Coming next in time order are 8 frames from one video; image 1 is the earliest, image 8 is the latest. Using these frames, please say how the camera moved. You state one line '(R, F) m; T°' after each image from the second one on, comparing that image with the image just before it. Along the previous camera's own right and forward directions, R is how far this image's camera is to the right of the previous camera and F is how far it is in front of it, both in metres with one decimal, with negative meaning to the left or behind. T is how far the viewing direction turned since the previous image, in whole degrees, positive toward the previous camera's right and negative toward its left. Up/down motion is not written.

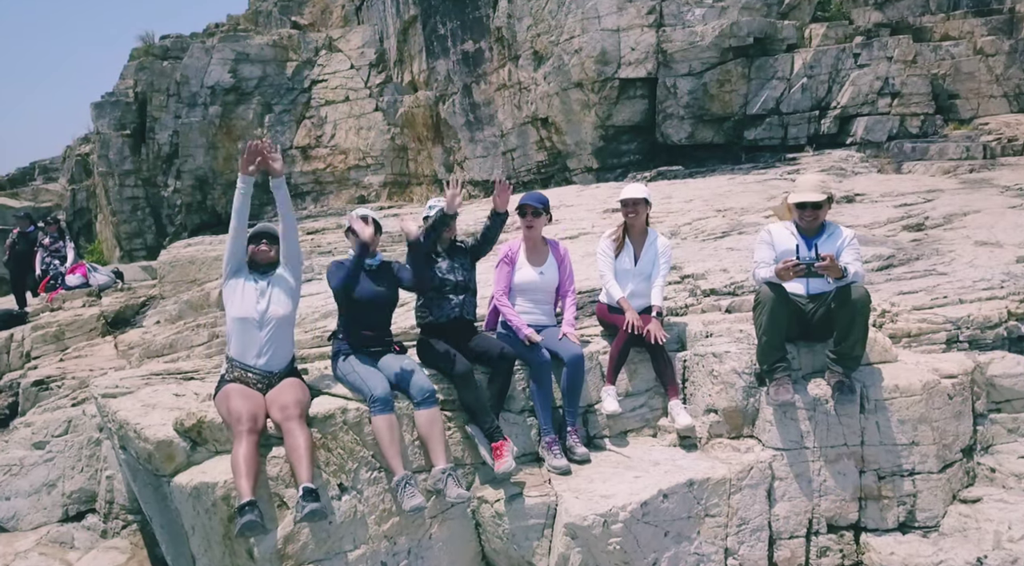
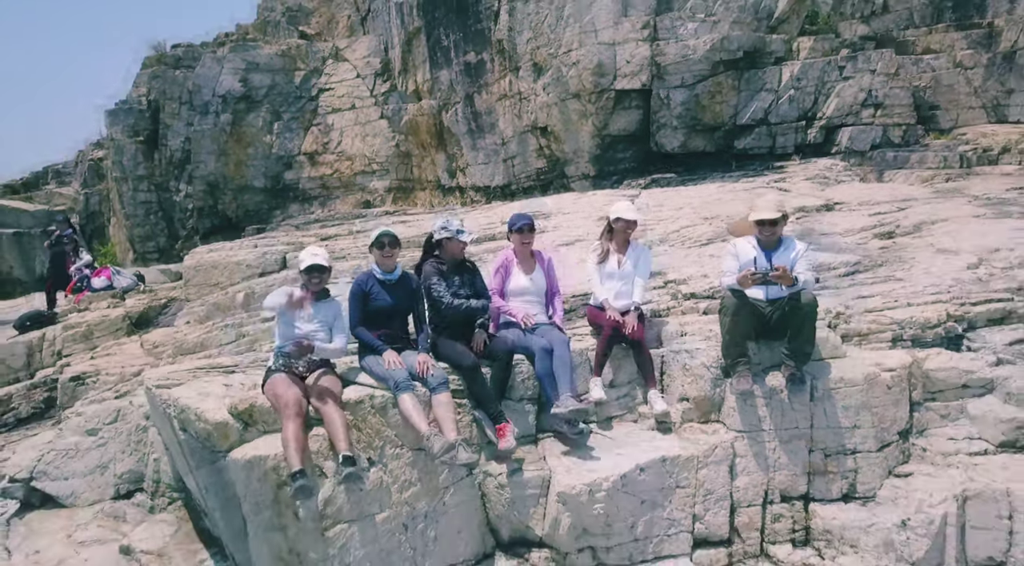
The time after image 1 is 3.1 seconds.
(0.0, -0.5) m; 0°
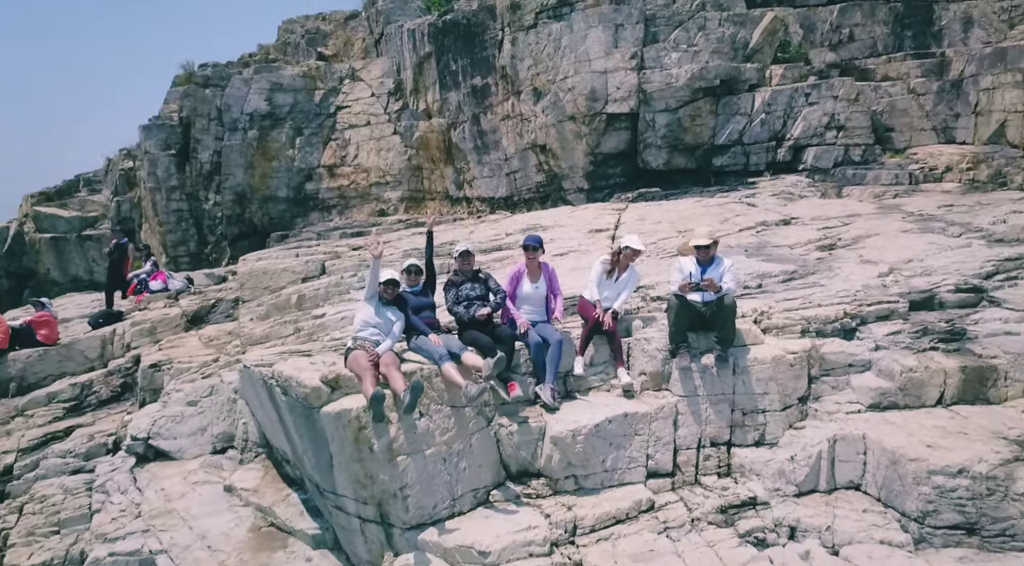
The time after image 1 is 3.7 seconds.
(0.0, -1.4) m; 0°
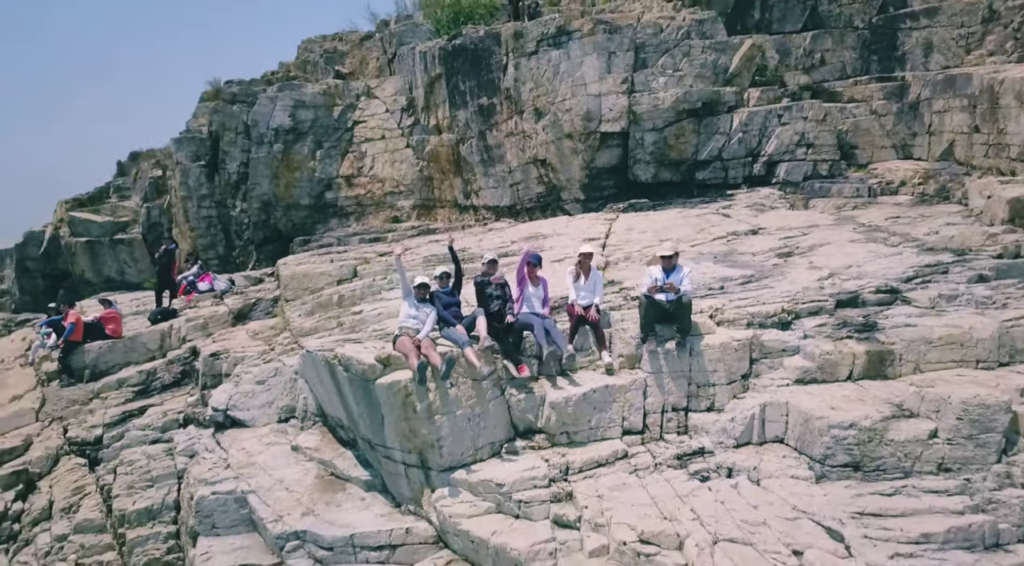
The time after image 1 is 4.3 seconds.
(-0.1, -1.5) m; 0°
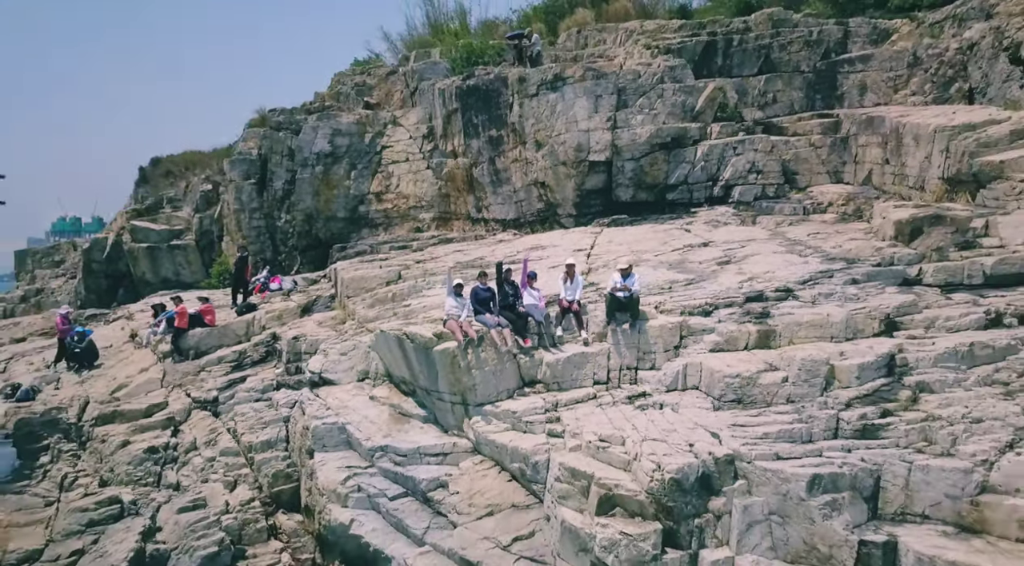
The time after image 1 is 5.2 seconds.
(-0.1, -3.3) m; 0°
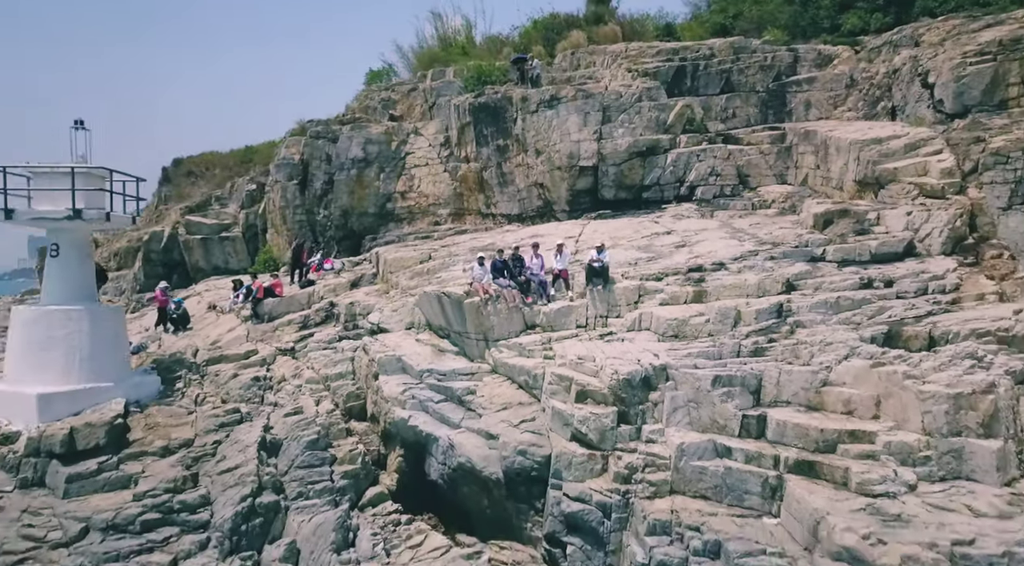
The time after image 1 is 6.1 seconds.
(-0.1, -4.0) m; 0°
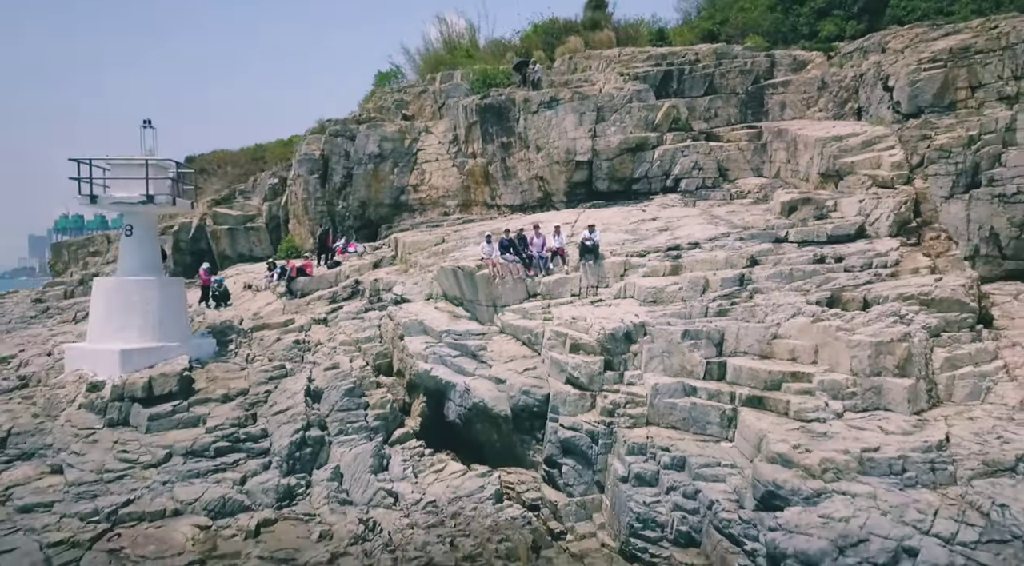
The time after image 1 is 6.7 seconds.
(-0.1, -2.4) m; 0°
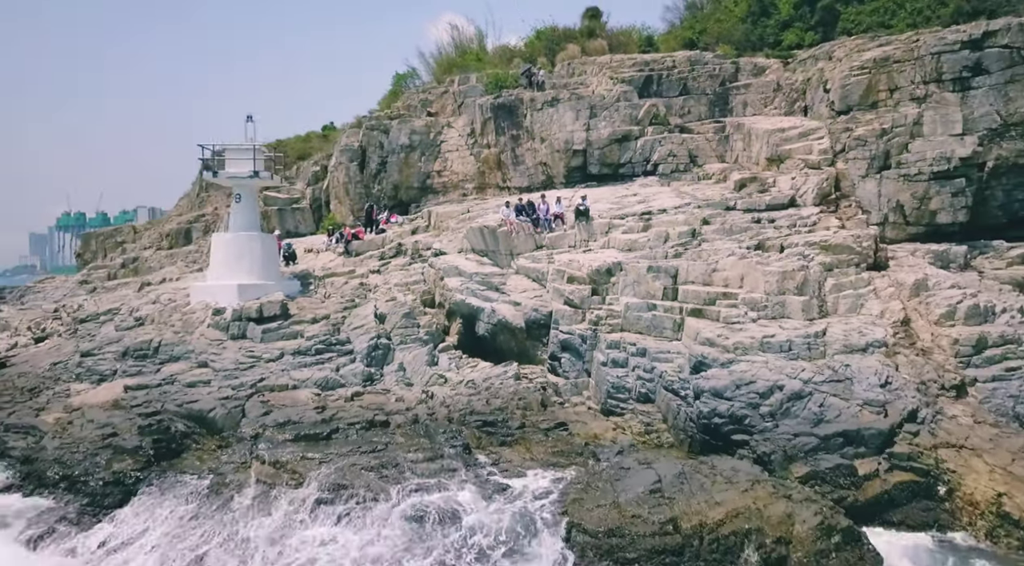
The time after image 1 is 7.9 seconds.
(-0.4, -5.4) m; 0°
